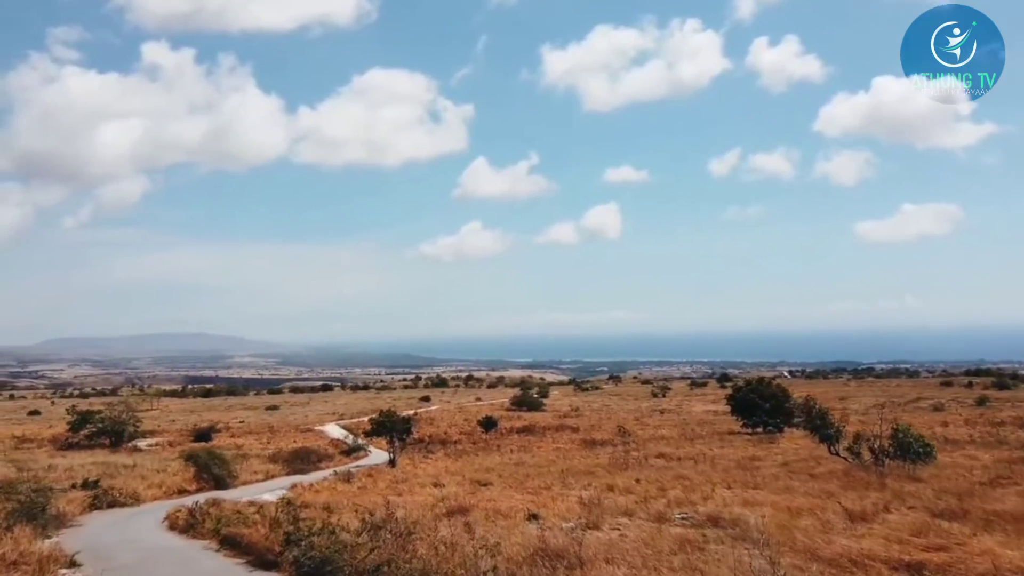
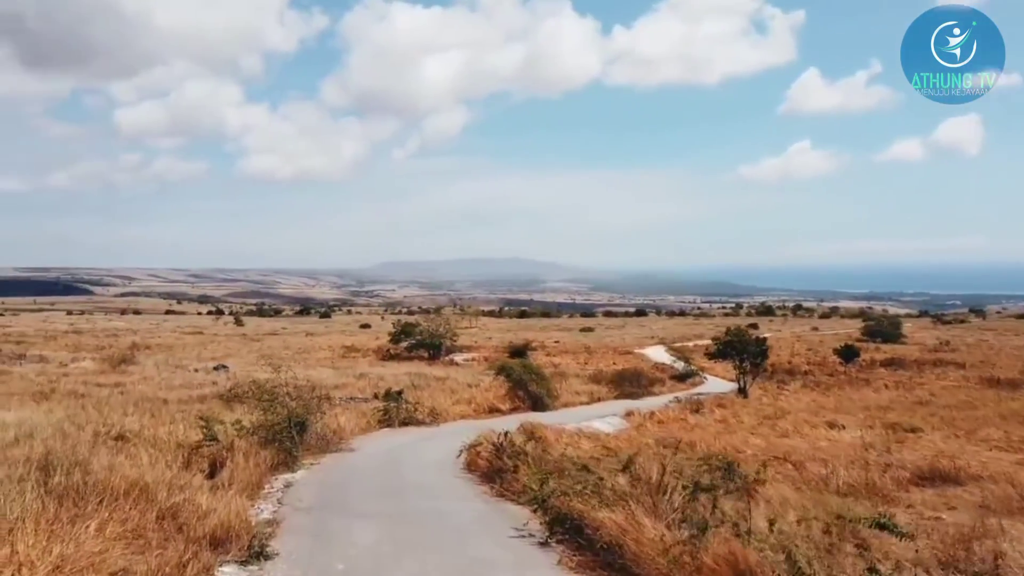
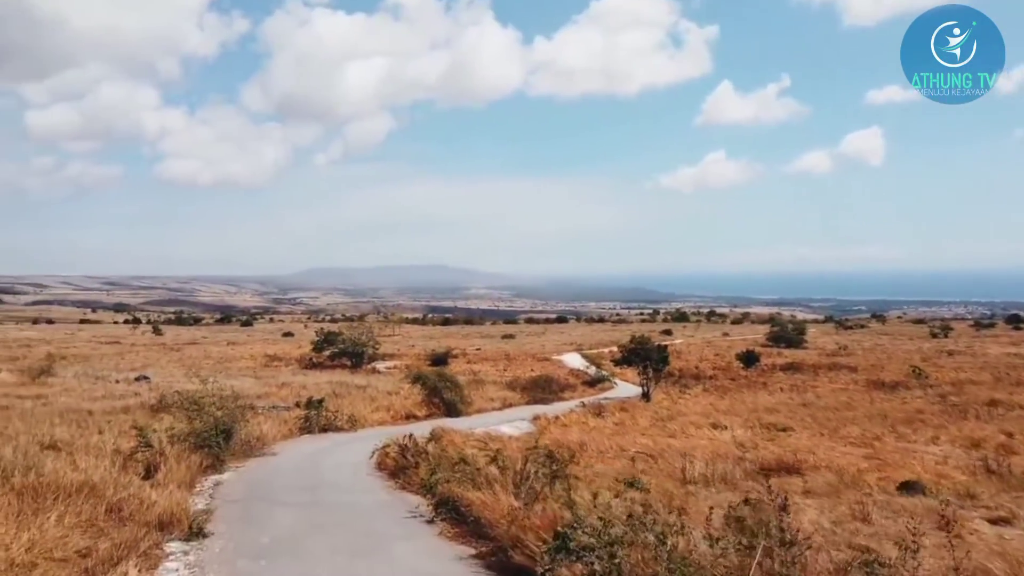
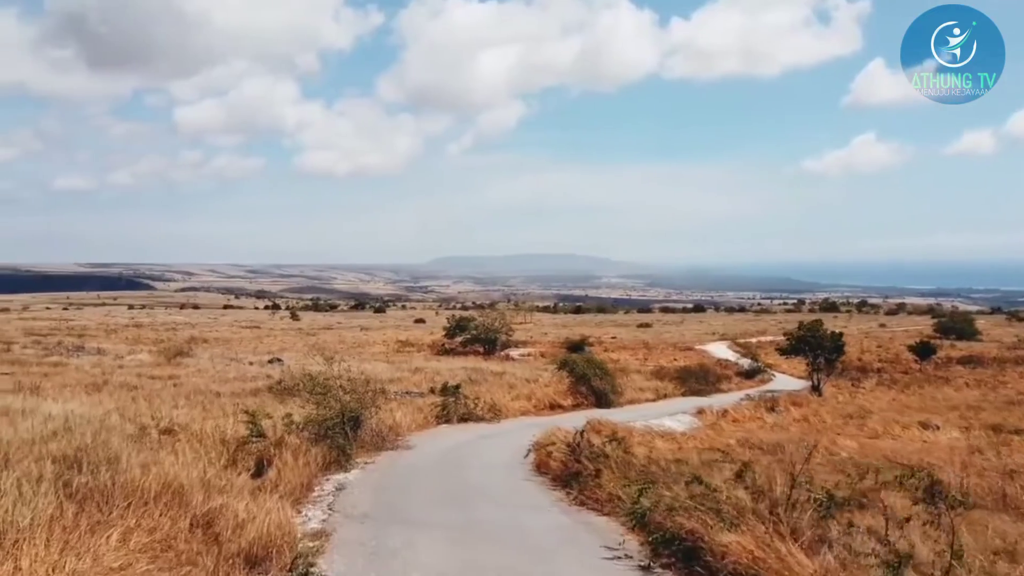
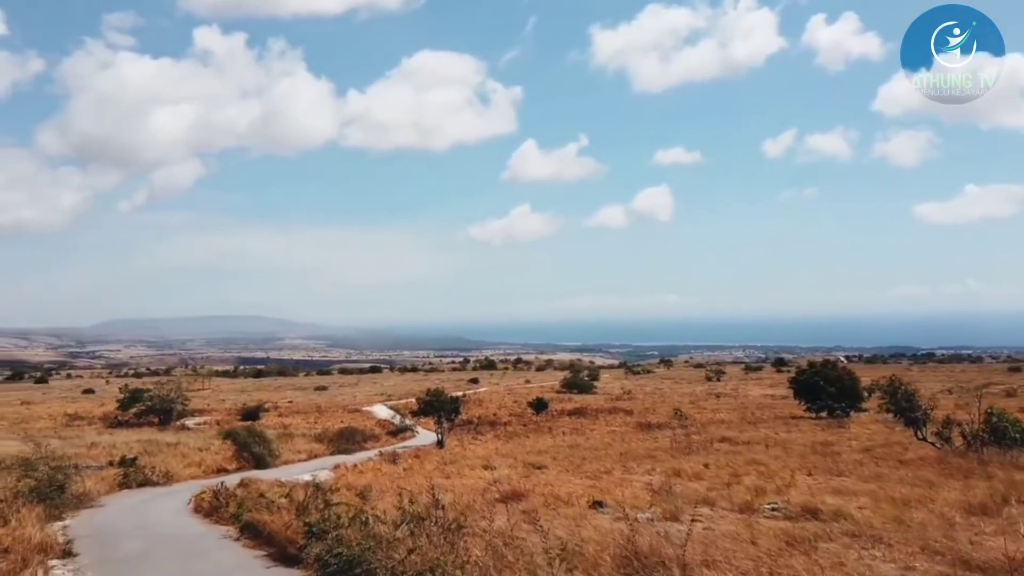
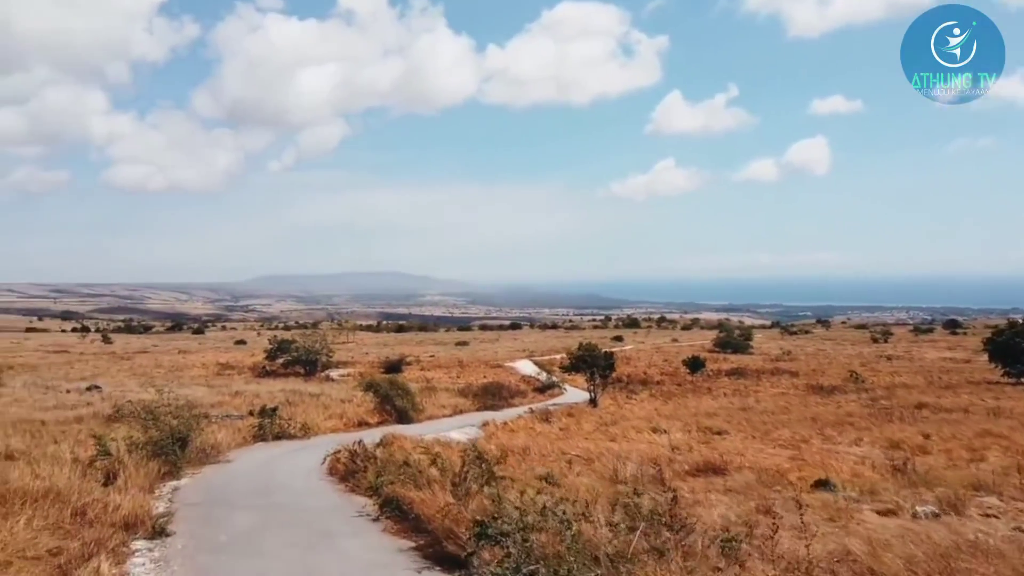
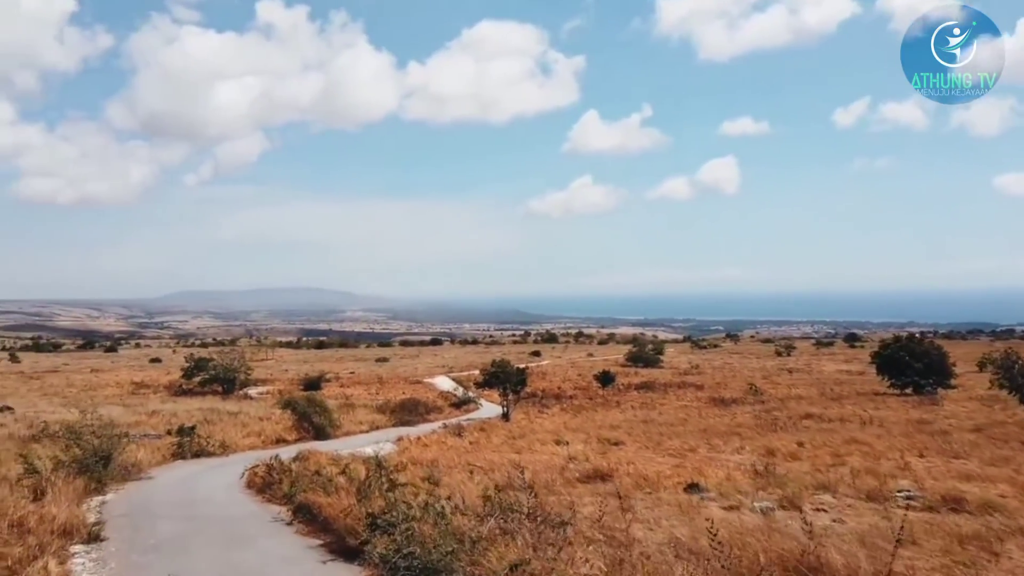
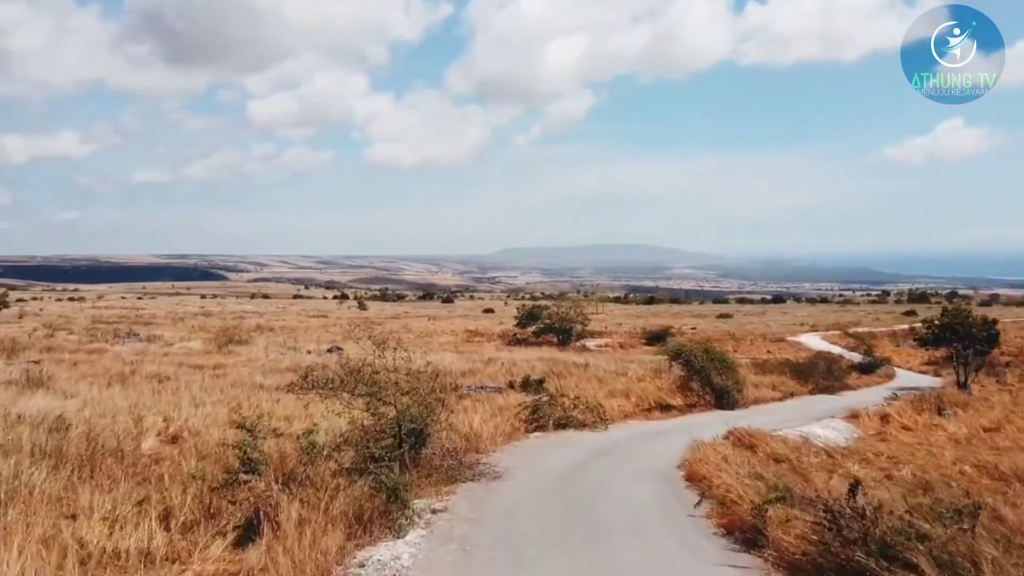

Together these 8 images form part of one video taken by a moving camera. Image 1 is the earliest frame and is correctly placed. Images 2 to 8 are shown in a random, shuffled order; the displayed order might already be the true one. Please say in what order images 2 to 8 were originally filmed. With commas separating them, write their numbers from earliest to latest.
5, 7, 6, 3, 2, 4, 8
